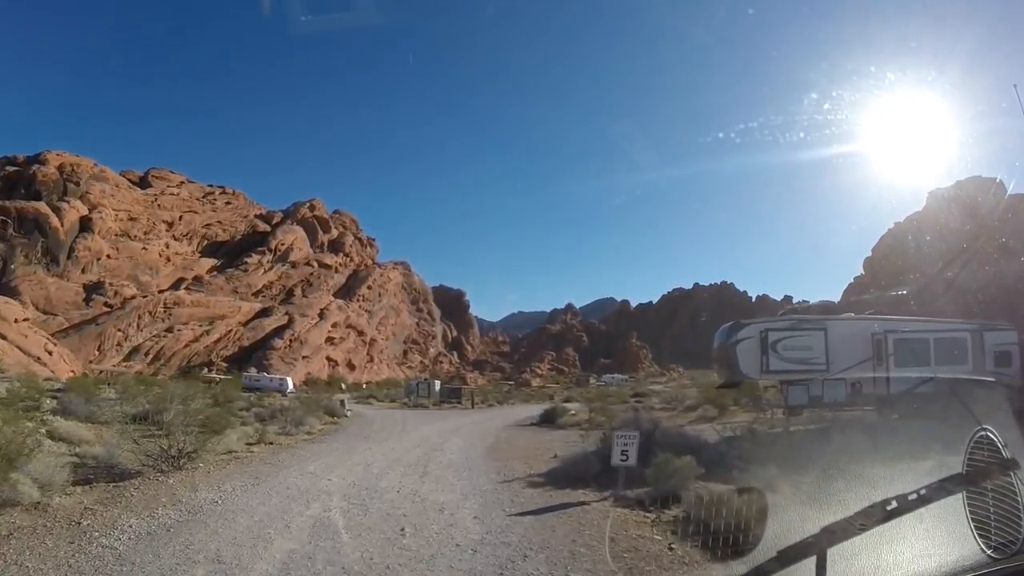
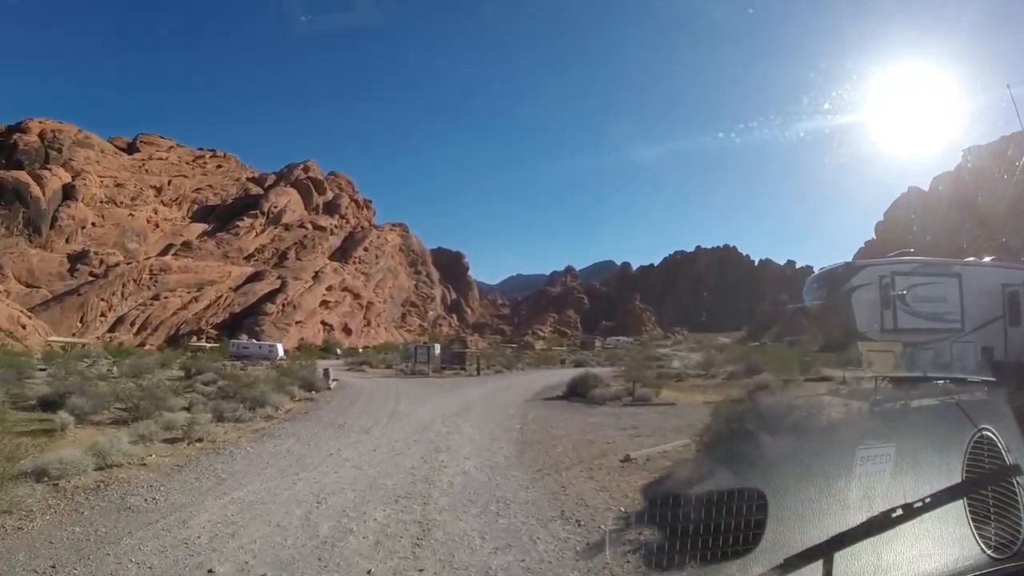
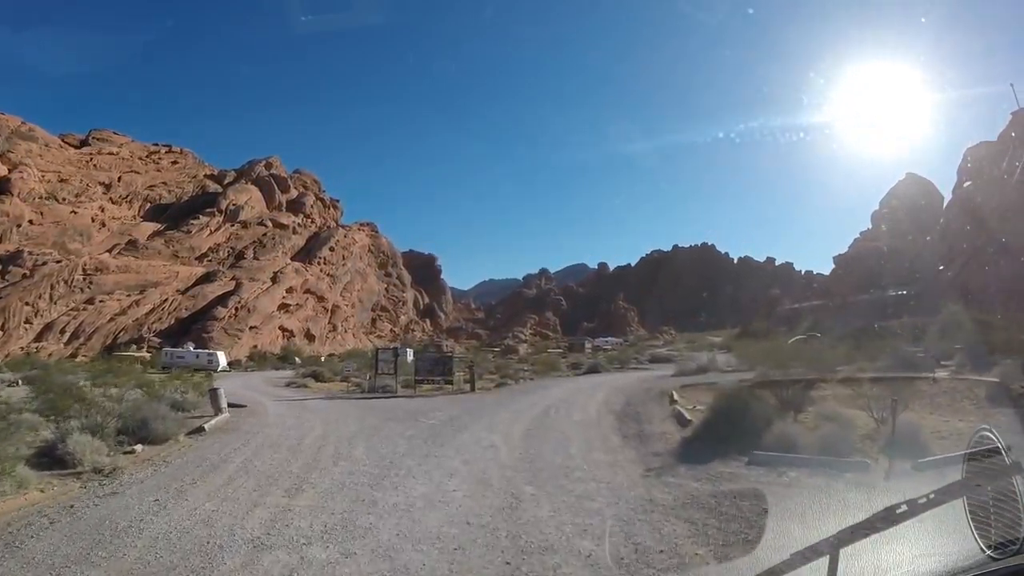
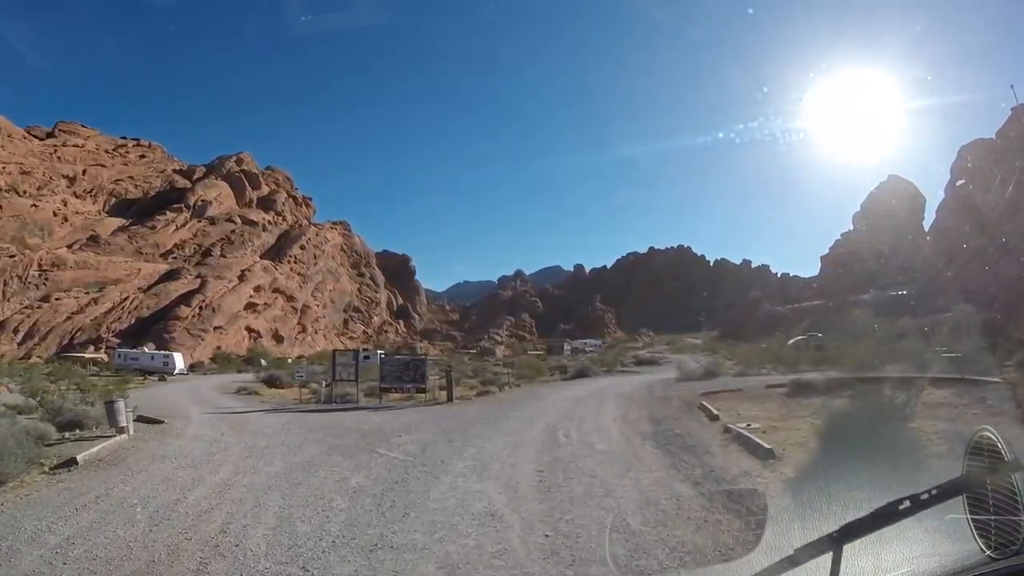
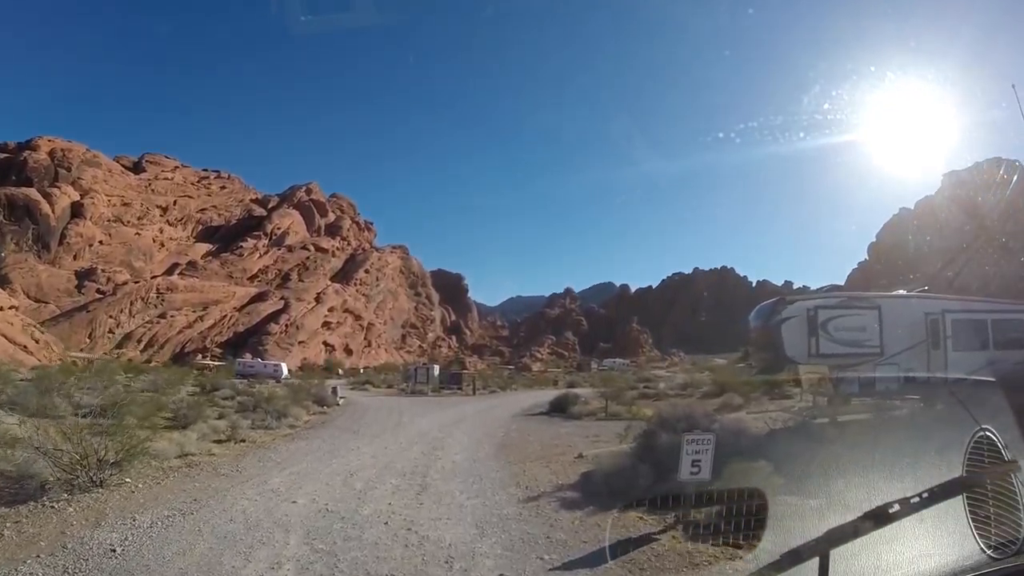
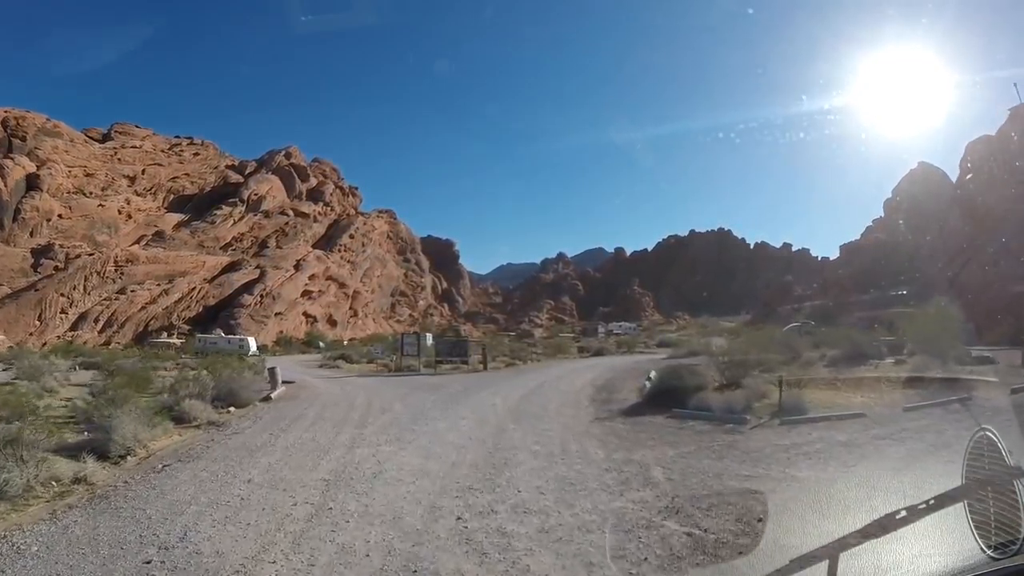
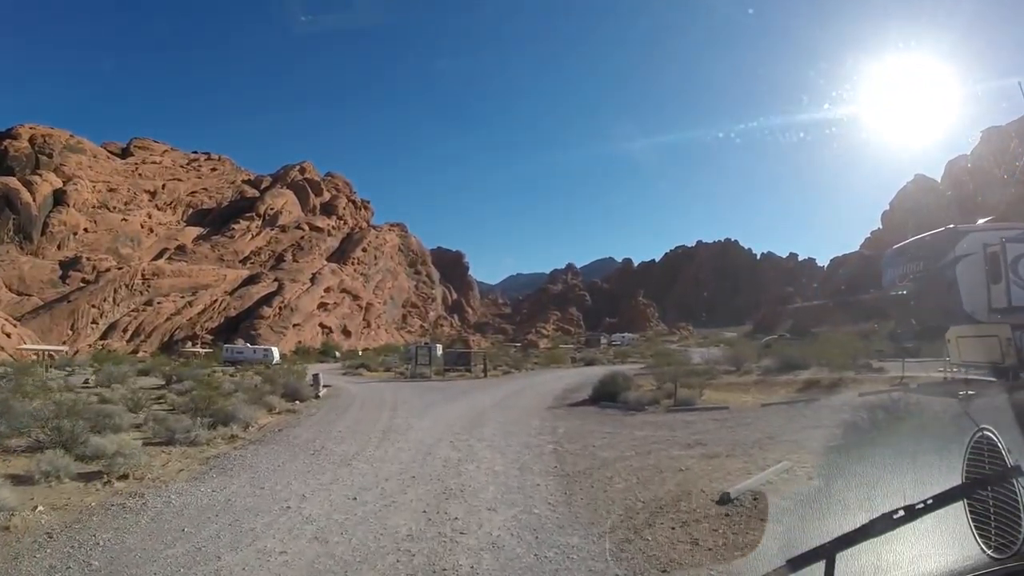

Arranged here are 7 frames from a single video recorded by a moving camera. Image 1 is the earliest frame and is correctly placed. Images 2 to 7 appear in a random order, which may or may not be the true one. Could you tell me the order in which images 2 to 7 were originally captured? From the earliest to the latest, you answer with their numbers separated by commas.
5, 2, 7, 6, 3, 4
